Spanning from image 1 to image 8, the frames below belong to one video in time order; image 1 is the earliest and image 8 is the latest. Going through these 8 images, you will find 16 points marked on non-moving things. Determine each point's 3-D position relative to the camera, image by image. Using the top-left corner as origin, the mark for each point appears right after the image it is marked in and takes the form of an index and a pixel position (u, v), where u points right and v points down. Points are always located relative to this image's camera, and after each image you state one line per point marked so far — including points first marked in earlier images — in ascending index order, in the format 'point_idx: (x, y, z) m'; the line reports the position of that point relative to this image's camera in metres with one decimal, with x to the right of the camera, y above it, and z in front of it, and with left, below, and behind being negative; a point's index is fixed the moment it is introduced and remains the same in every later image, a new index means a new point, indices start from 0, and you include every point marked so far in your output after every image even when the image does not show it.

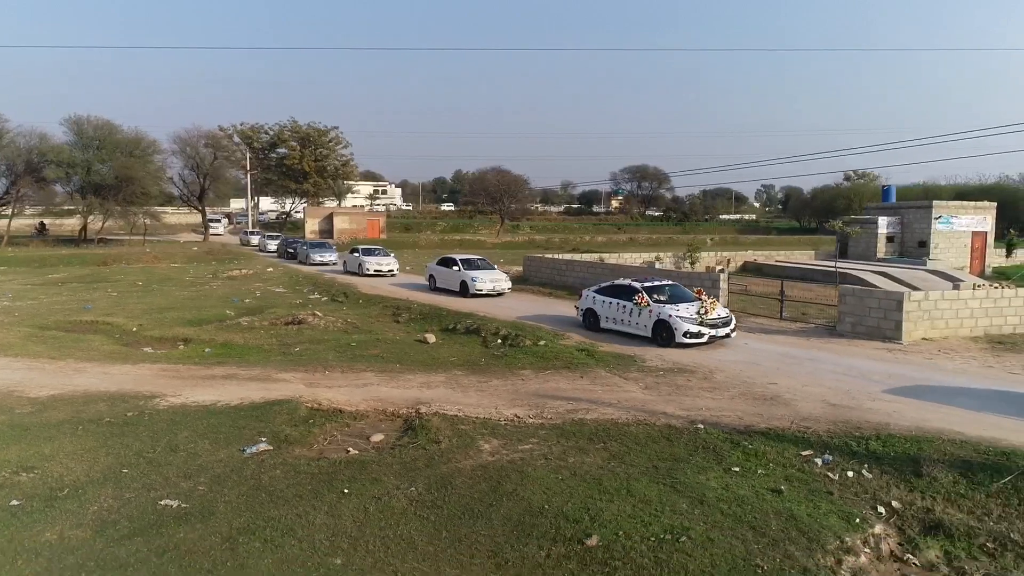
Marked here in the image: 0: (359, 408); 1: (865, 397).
0: (-2.3, -1.7, +10.1) m
1: (+4.8, -1.5, +9.2) m
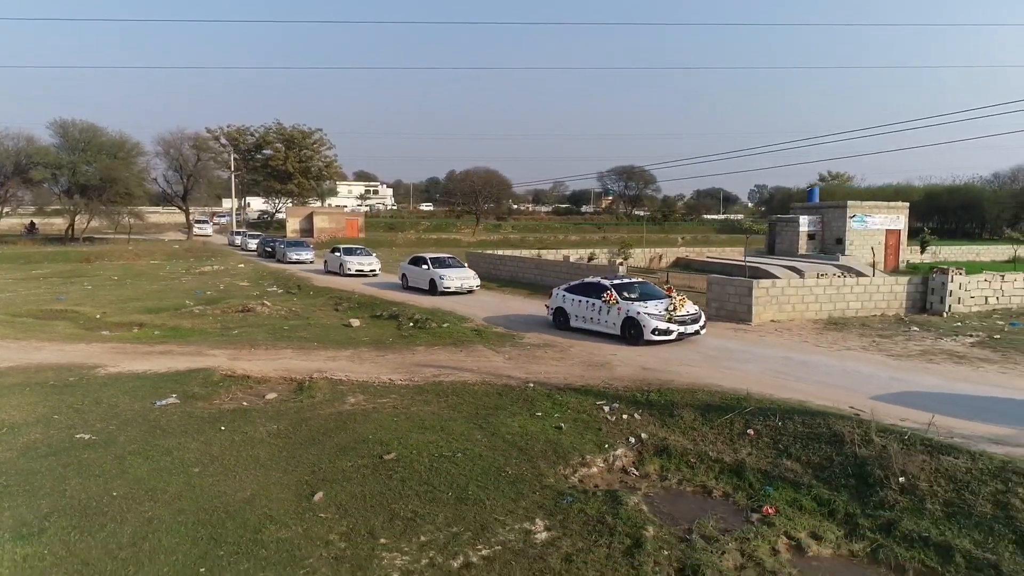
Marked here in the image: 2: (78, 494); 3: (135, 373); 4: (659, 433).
0: (-4.3, -1.5, +12.1) m
1: (+2.7, -1.3, +11.2) m
2: (-4.4, -2.1, +7.0) m
3: (-6.6, -1.5, +12.0) m
4: (+1.8, -1.8, +8.5) m
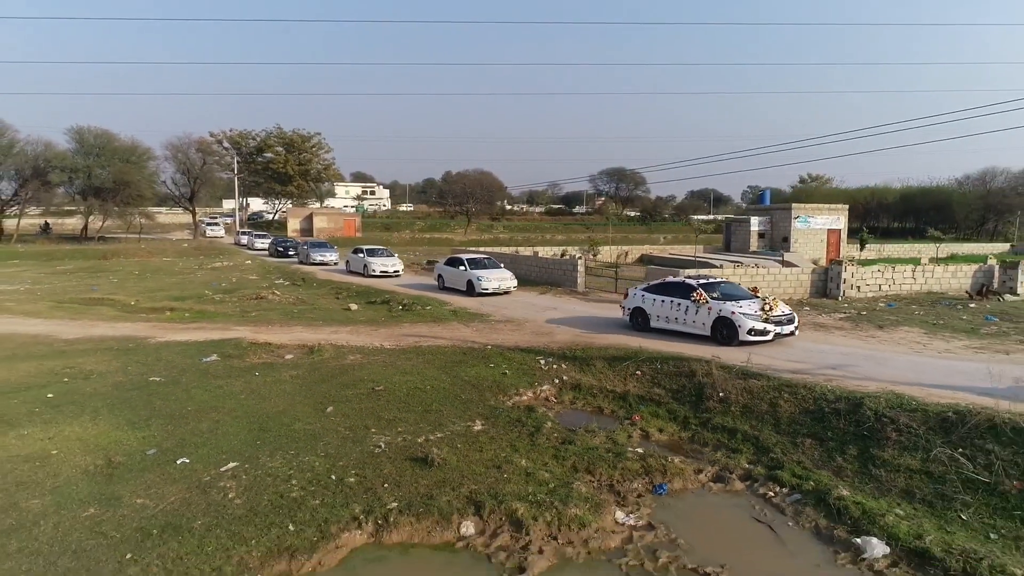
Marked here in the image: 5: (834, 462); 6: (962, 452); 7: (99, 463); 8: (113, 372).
0: (-5.1, -1.2, +15.2) m
1: (+1.9, -1.0, +14.3) m
2: (-5.1, -1.8, +10.1) m
3: (-7.3, -1.2, +15.1) m
4: (+1.1, -1.5, +11.6) m
5: (+3.5, -1.9, +7.6) m
6: (+4.5, -1.6, +7.0) m
7: (-4.7, -2.0, +7.9) m
8: (-7.1, -1.5, +12.3) m
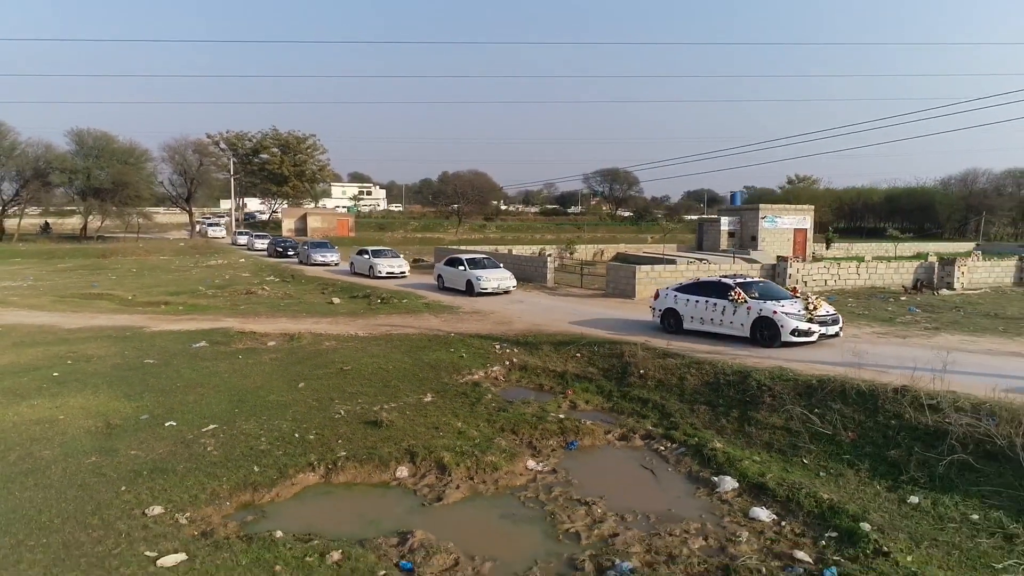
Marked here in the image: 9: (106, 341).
0: (-5.9, -1.0, +16.6) m
1: (+1.1, -0.8, +15.8) m
2: (-6.0, -1.6, +11.5) m
3: (-8.2, -1.0, +16.5) m
4: (+0.2, -1.3, +13.1) m
5: (+2.7, -1.8, +9.0) m
6: (+3.7, -1.5, +8.4) m
7: (-5.6, -1.9, +9.3) m
8: (-8.0, -1.3, +13.7) m
9: (-9.0, -1.2, +15.2) m
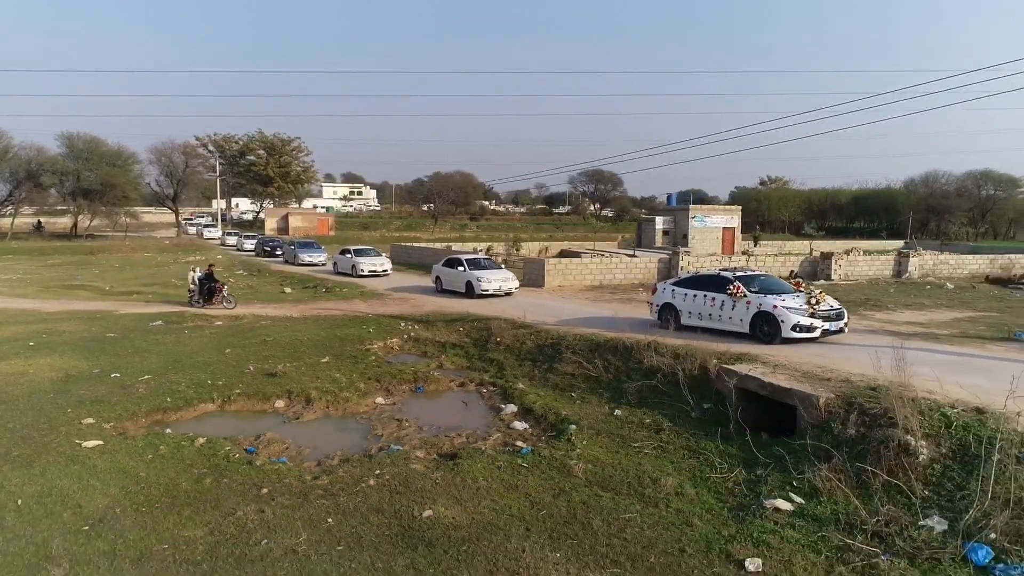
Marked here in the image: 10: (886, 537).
0: (-8.3, -0.7, +19.4) m
1: (-1.3, -0.5, +18.6) m
2: (-8.3, -1.3, +14.3) m
3: (-10.6, -0.7, +19.3) m
4: (-2.1, -1.0, +15.9) m
5: (+0.3, -1.4, +11.8) m
6: (+1.3, -1.2, +11.2) m
7: (-8.0, -1.5, +12.1) m
8: (-10.4, -1.0, +16.5) m
9: (-11.4, -0.9, +18.0) m
10: (+3.1, -2.1, +5.7) m
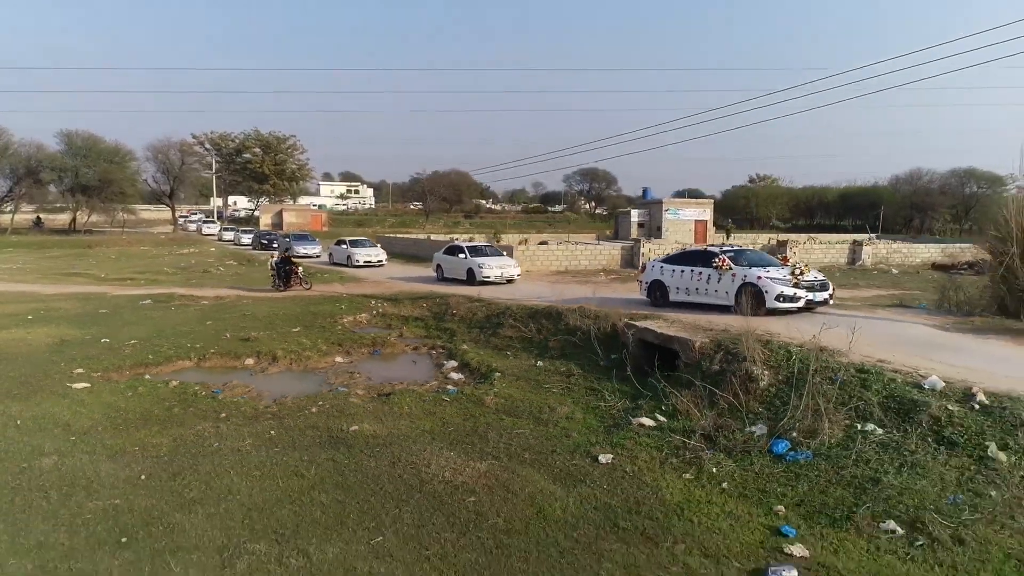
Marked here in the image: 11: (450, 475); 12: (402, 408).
0: (-9.3, -0.2, +20.8) m
1: (-2.3, 0.0, +19.9) m
2: (-9.3, -0.8, +15.7) m
3: (-11.6, -0.2, +20.7) m
4: (-3.1, -0.5, +17.2) m
5: (-0.7, -0.9, +13.2) m
6: (+0.3, -0.7, +12.6) m
7: (-9.0, -1.0, +13.4) m
8: (-11.4, -0.5, +17.8) m
9: (-12.4, -0.4, +19.4) m
10: (+2.1, -1.5, +7.1) m
11: (-0.6, -1.8, +6.5) m
12: (-1.4, -1.5, +8.6) m
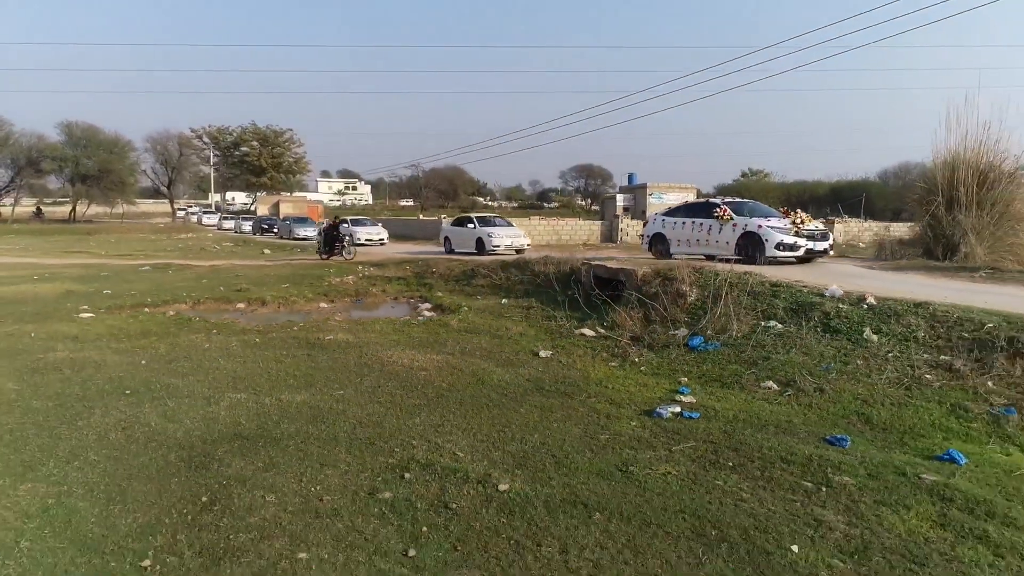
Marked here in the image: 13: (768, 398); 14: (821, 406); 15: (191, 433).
0: (-9.9, +0.7, +21.8) m
1: (-2.9, +0.9, +21.0) m
2: (-9.9, +0.2, +16.7) m
3: (-12.1, +0.8, +21.7) m
4: (-3.7, +0.4, +18.3) m
5: (-1.2, 0.0, +14.2) m
6: (-0.2, +0.3, +13.6) m
7: (-9.5, -0.1, +14.4) m
8: (-11.9, +0.4, +18.9) m
9: (-13.0, +0.6, +20.4) m
10: (+1.5, -0.6, +8.1) m
11: (-1.1, -0.8, +7.5) m
12: (-1.9, -0.6, +9.6) m
13: (+2.3, -1.0, +6.0) m
14: (+2.6, -1.0, +5.8) m
15: (-2.4, -1.1, +5.1) m
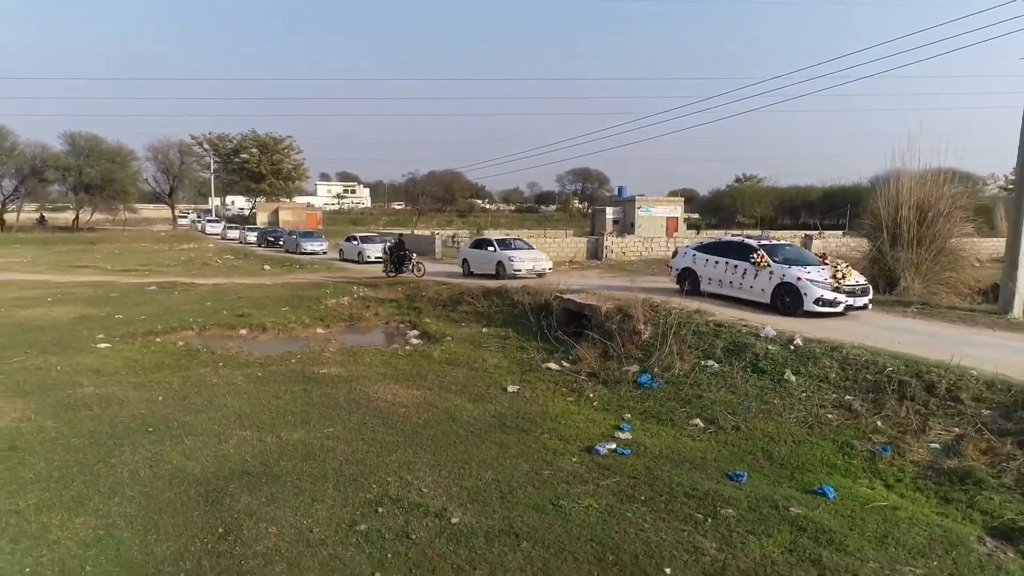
0: (-10.3, +0.2, +22.9) m
1: (-3.2, +0.4, +22.1) m
2: (-10.3, -0.4, +17.8) m
3: (-12.5, +0.2, +22.8) m
4: (-4.1, -0.1, +19.4) m
5: (-1.6, -0.5, +15.3) m
6: (-0.6, -0.3, +14.7) m
7: (-9.9, -0.7, +15.5) m
8: (-12.3, -0.1, +19.9) m
9: (-13.3, 0.0, +21.4) m
10: (+1.2, -1.2, +9.2) m
11: (-1.5, -1.4, +8.6) m
12: (-2.3, -1.1, +10.7) m
13: (+1.9, -1.5, +7.1) m
14: (+2.2, -1.5, +6.9) m
15: (-2.8, -1.6, +6.2) m
